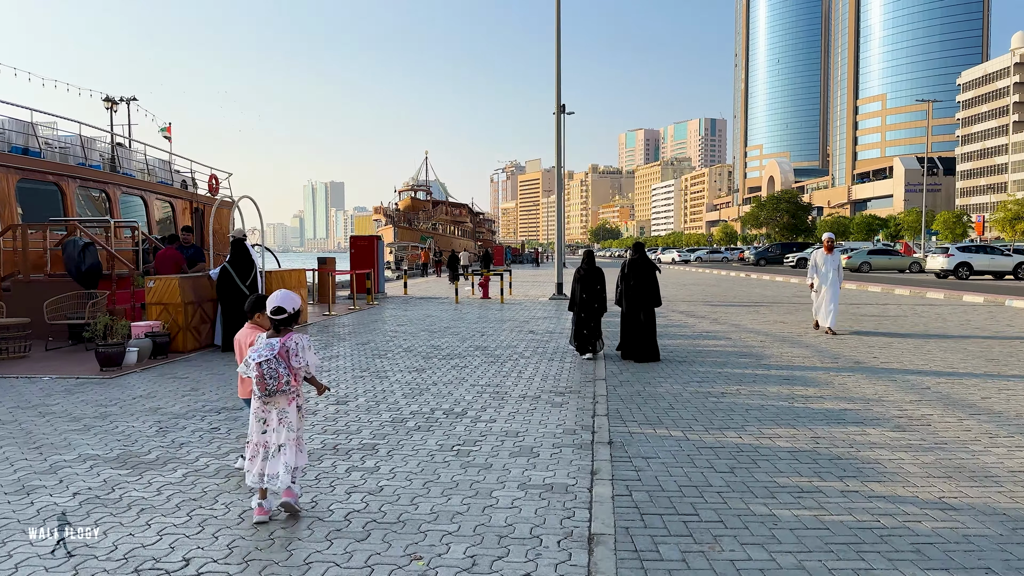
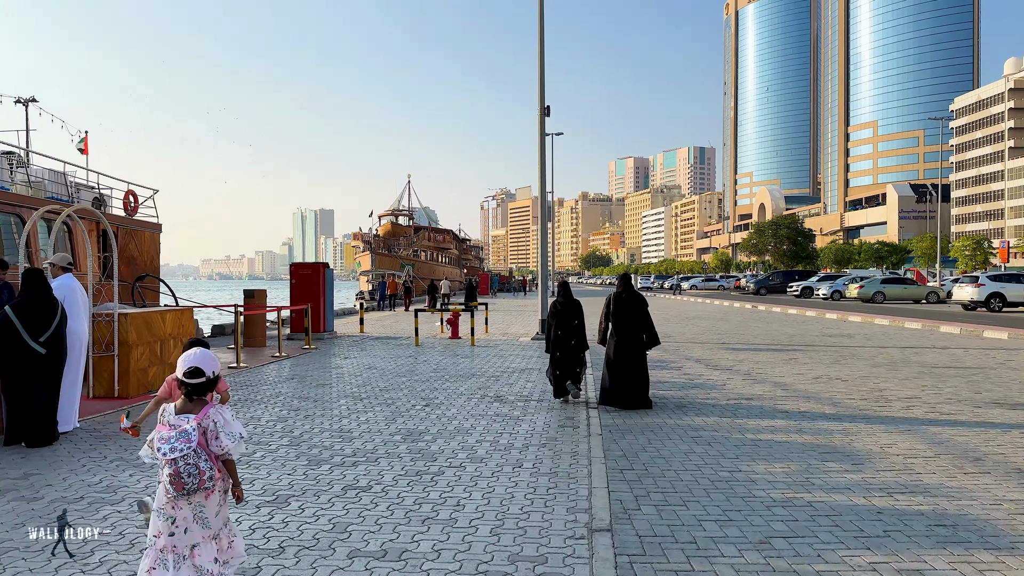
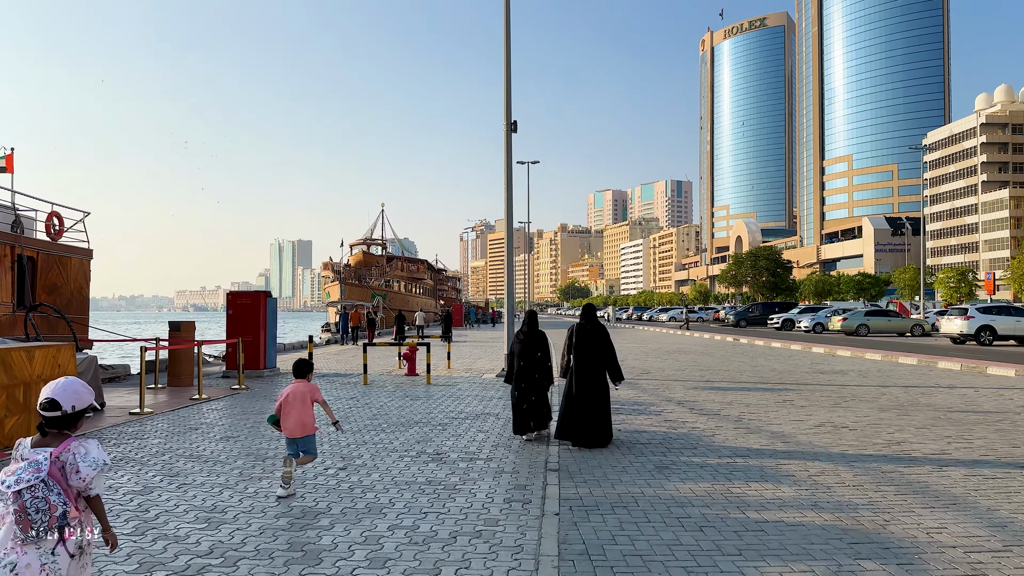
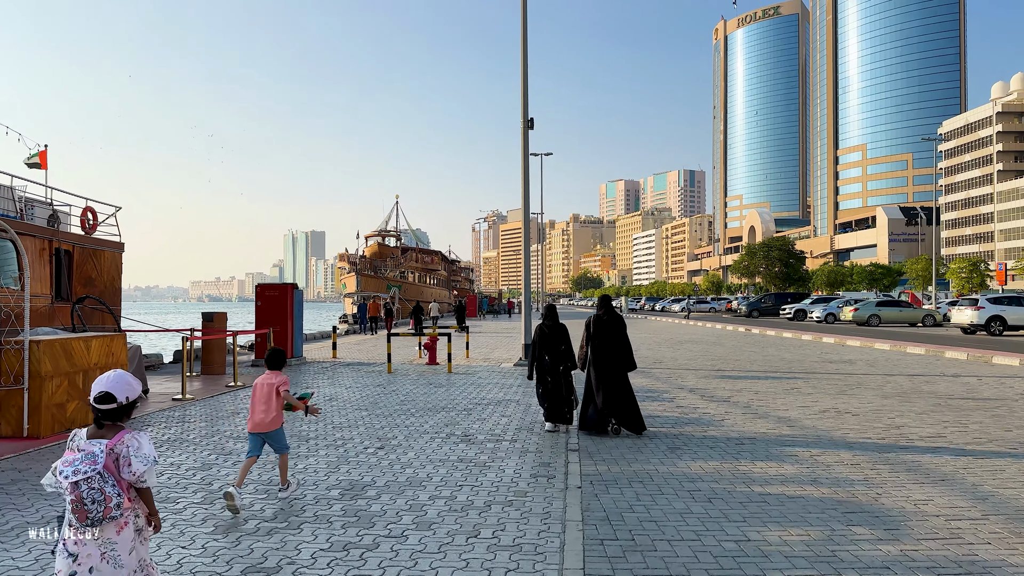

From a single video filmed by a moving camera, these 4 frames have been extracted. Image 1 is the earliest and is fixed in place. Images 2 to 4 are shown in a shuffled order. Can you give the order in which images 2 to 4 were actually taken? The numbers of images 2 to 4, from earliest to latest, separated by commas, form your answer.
2, 4, 3
